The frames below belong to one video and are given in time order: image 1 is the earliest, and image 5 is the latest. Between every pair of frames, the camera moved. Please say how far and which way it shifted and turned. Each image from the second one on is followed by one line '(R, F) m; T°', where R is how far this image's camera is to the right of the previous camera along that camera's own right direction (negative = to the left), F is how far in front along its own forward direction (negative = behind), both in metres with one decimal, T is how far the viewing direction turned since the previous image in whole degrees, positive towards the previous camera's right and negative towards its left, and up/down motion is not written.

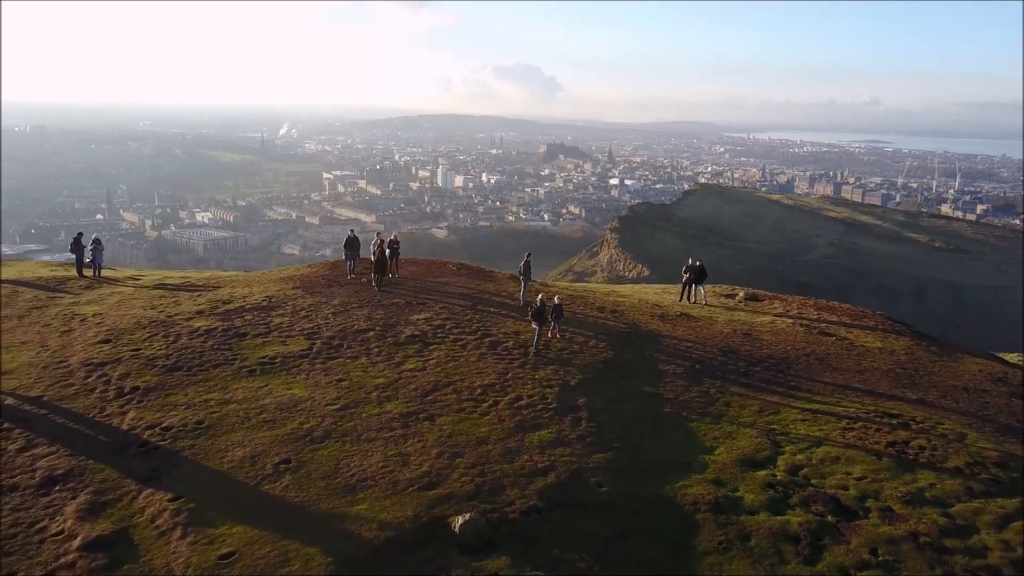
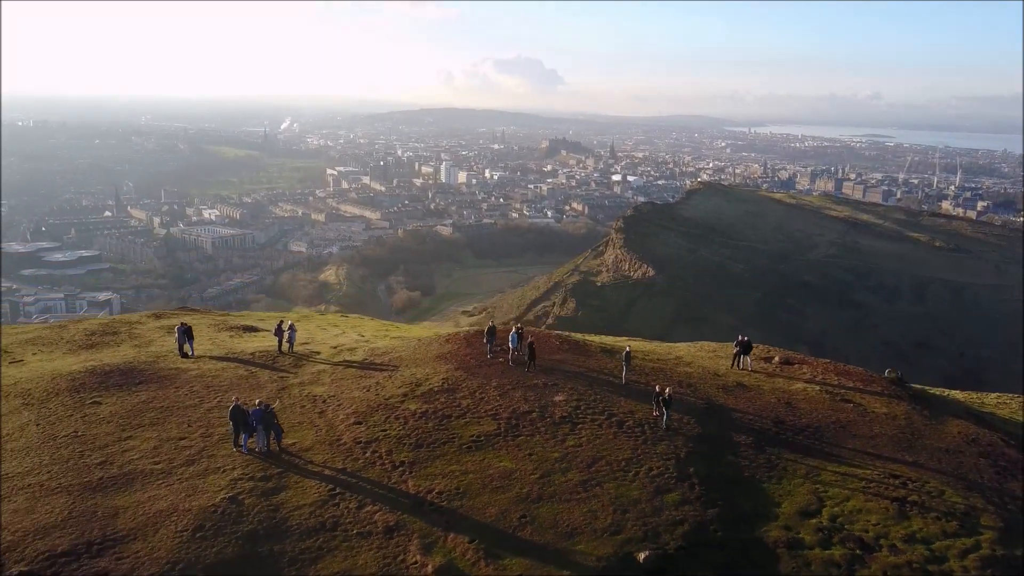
(-1.1, -1.8) m; 0°
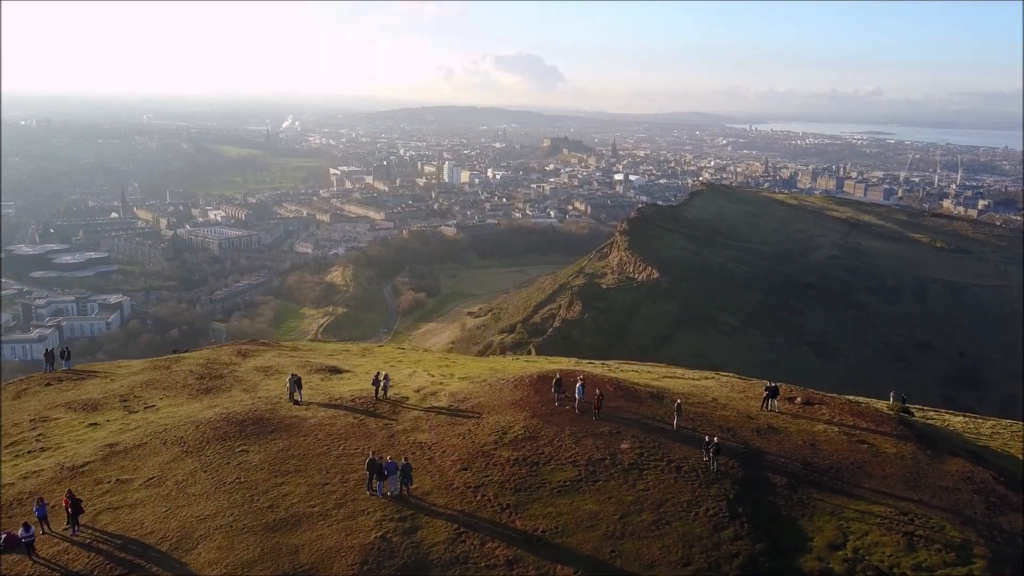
(-0.8, -1.3) m; 0°
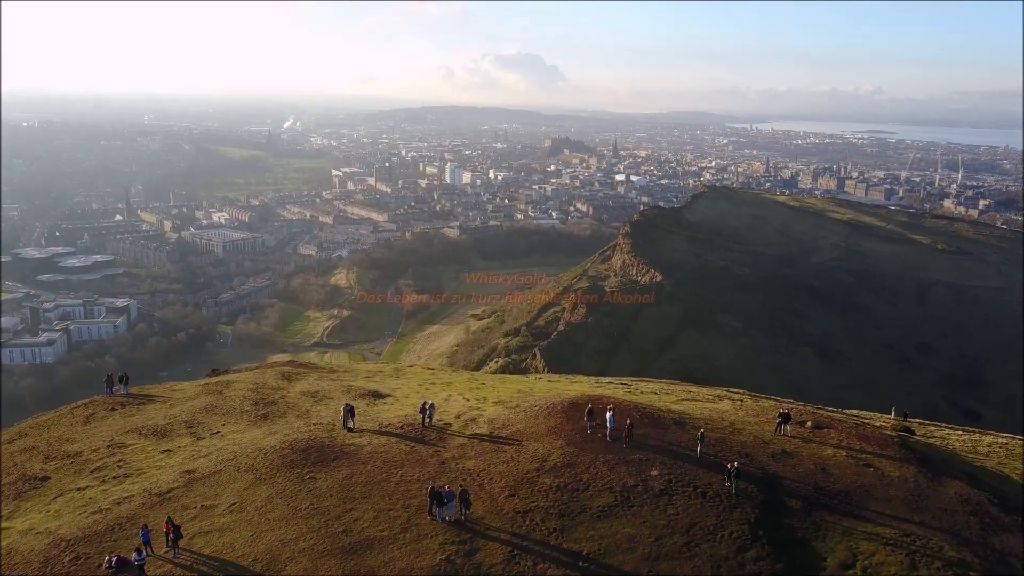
(-0.5, -0.8) m; 0°
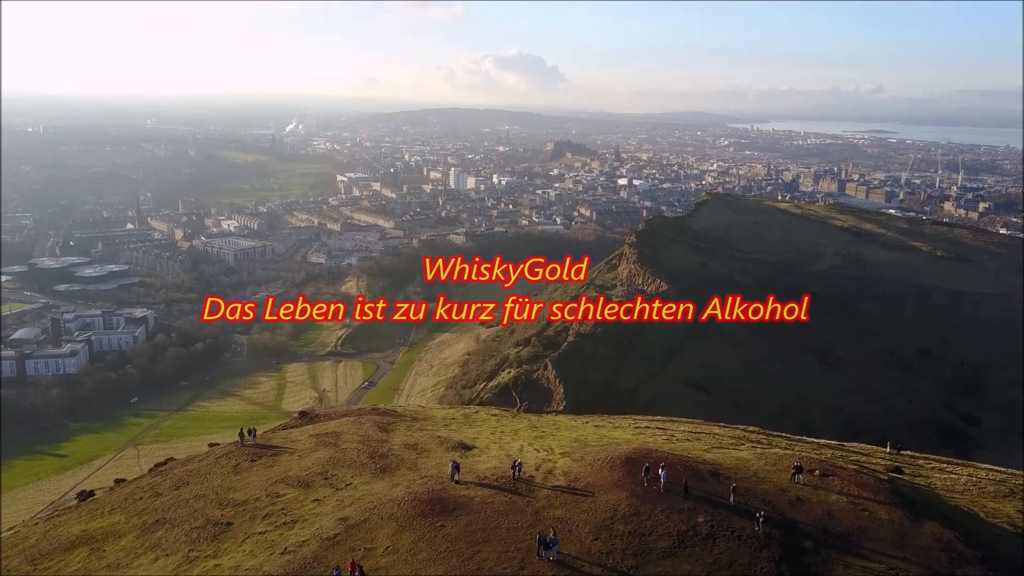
(-1.3, -2.6) m; 0°
